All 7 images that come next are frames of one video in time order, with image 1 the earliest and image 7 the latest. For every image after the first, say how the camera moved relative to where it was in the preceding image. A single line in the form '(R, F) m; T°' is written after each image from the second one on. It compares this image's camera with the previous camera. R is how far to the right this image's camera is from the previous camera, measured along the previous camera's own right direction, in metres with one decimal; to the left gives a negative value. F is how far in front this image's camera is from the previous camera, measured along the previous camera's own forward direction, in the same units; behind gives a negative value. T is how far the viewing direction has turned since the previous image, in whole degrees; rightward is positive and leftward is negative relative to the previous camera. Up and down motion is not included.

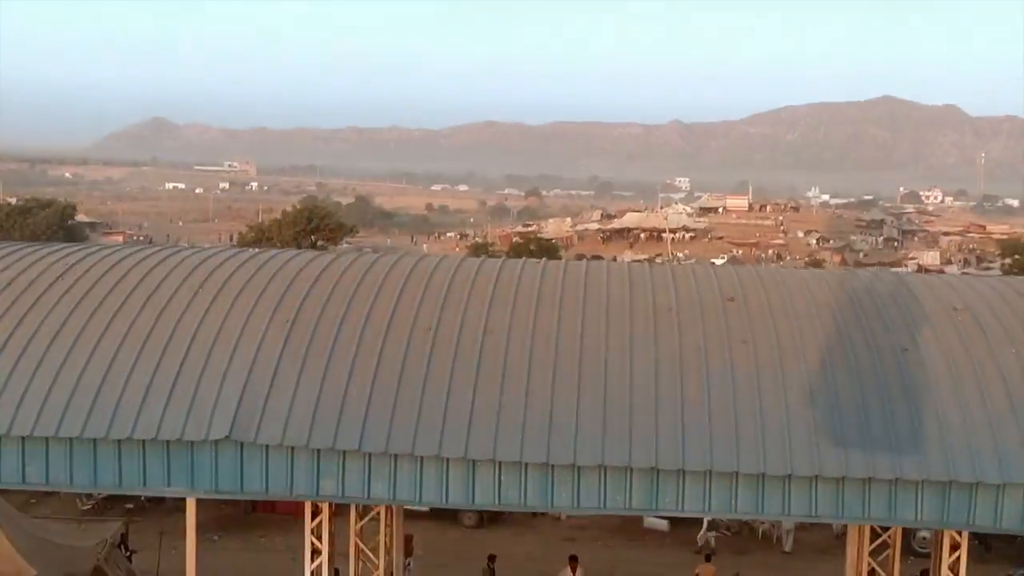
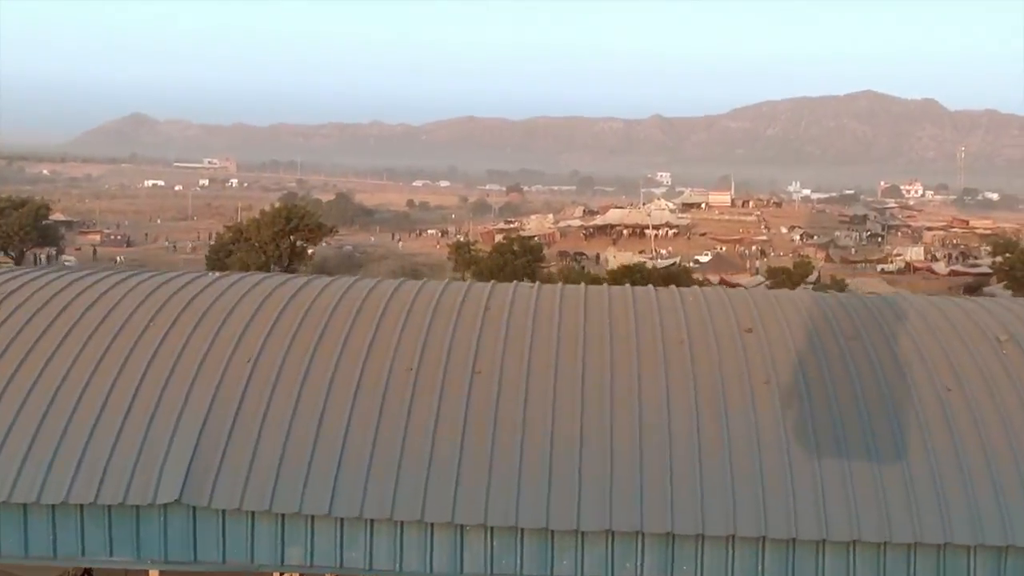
(0.0, +0.6) m; +1°
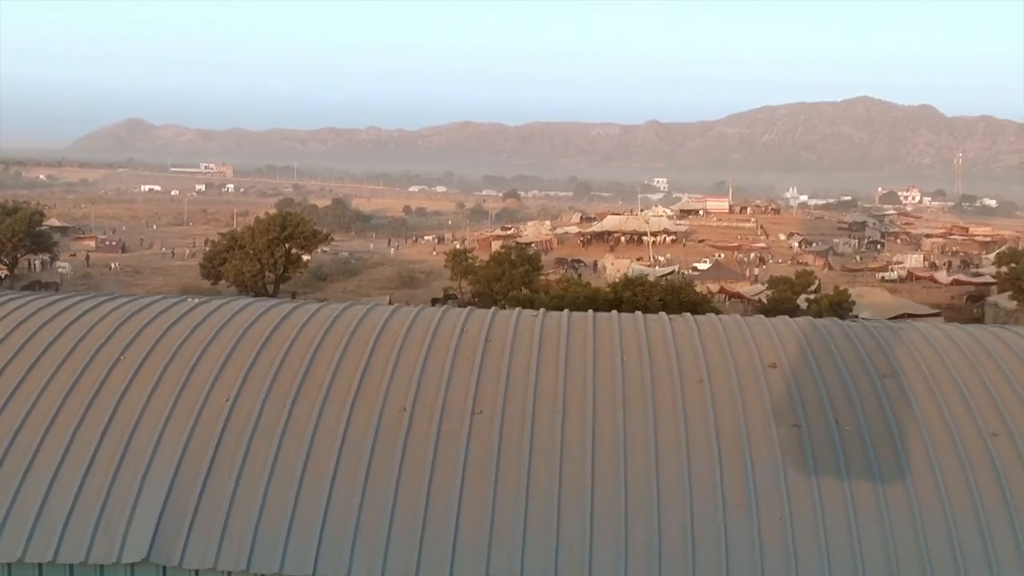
(0.0, +0.4) m; 0°
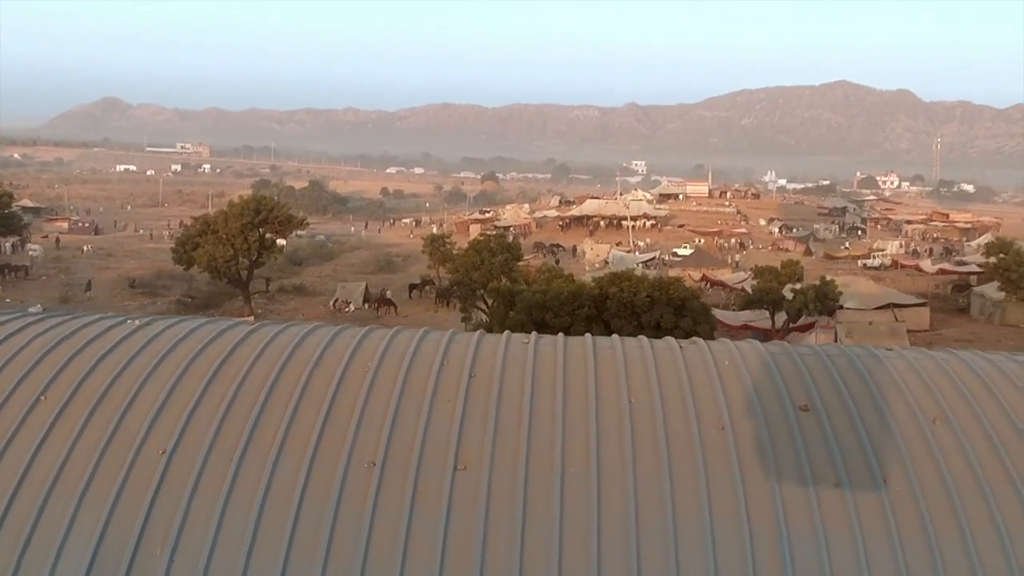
(0.0, +0.6) m; +1°
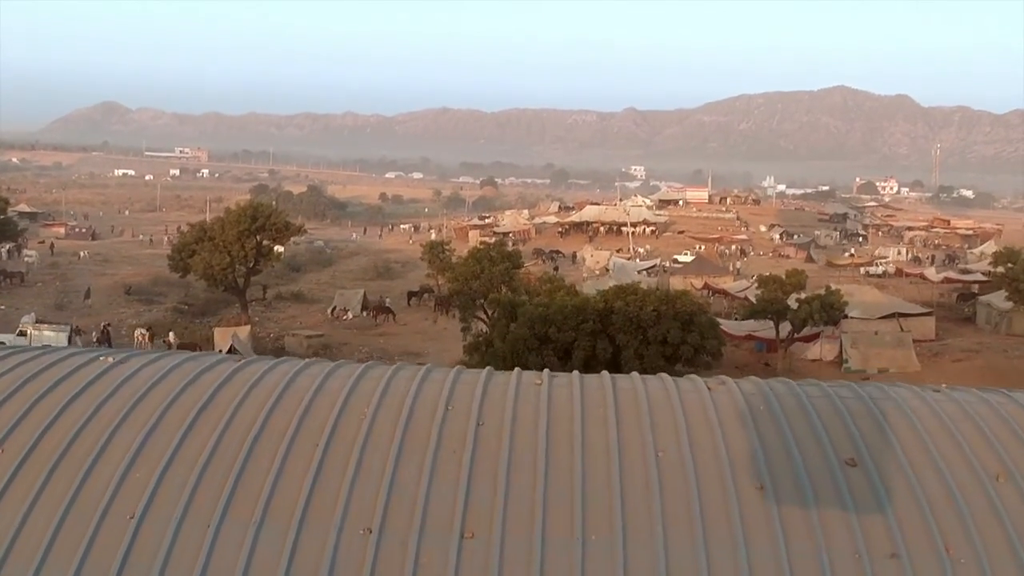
(0.0, +0.4) m; 0°
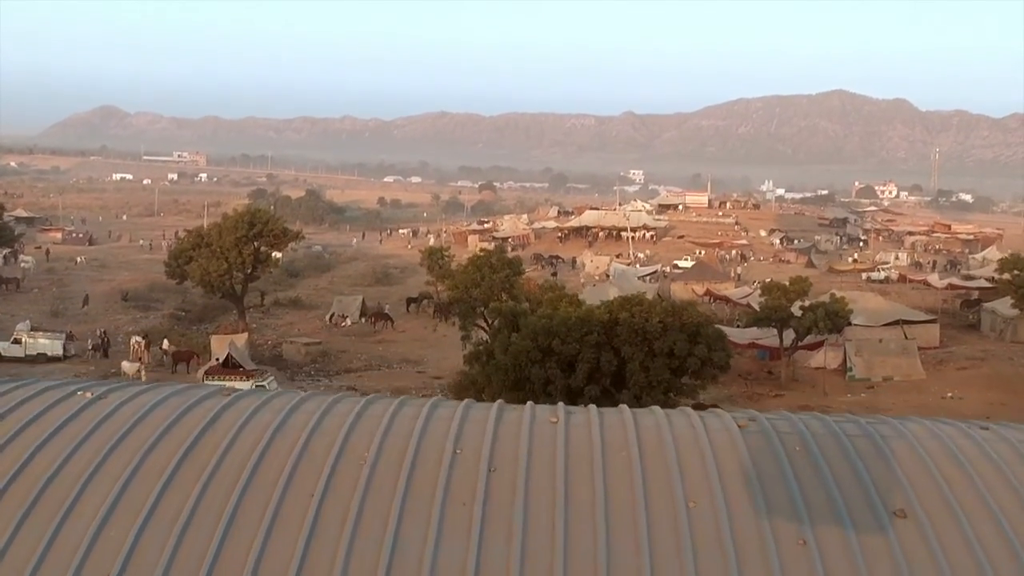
(-0.1, +0.3) m; 0°
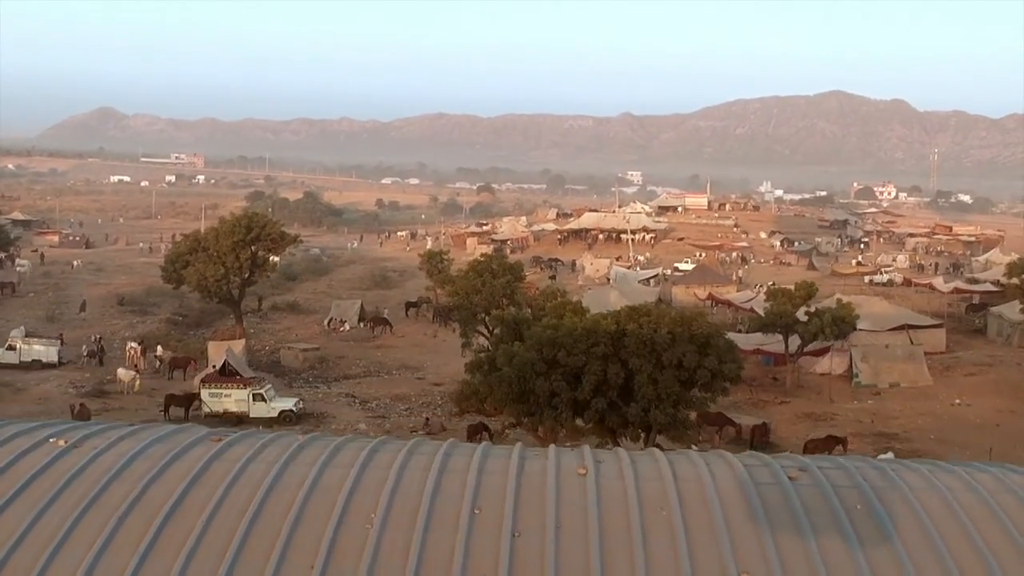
(-0.1, +0.3) m; 0°
